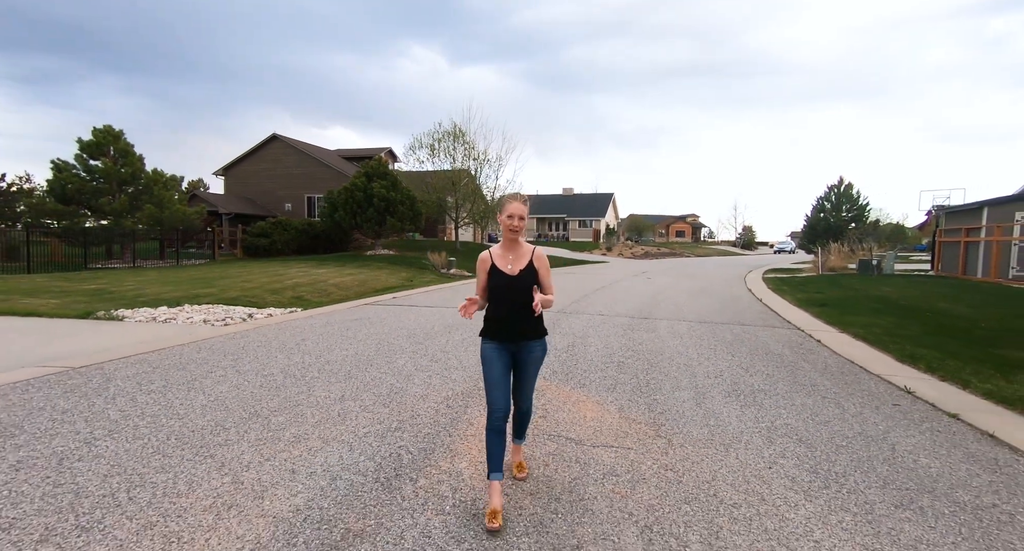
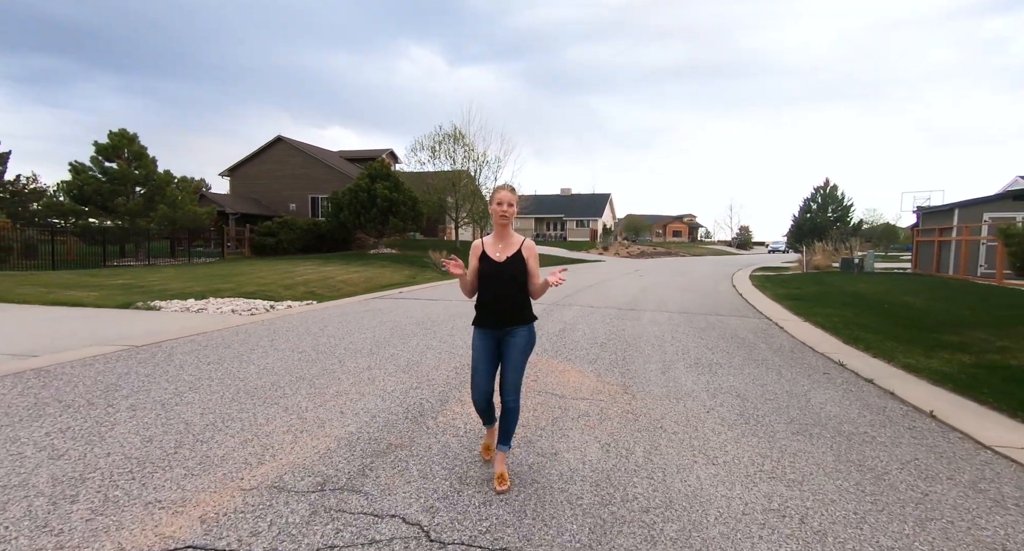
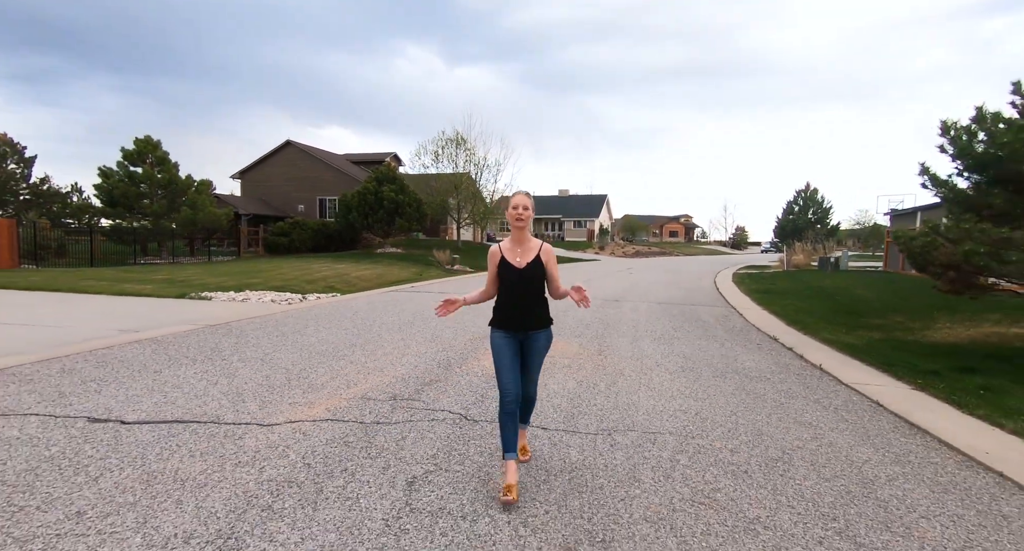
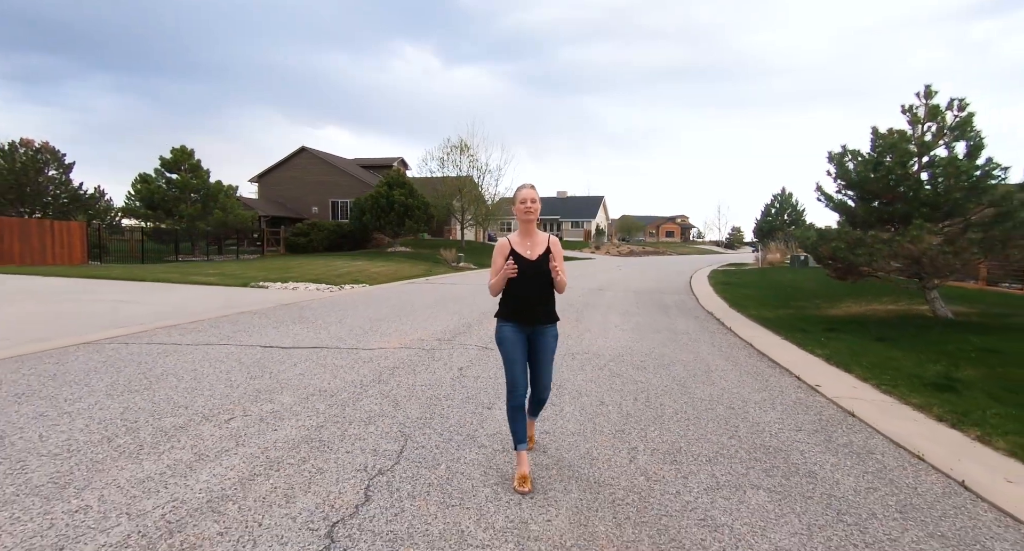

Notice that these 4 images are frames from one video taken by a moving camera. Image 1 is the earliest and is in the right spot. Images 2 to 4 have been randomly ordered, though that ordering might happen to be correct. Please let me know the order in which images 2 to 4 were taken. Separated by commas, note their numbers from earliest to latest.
2, 3, 4
